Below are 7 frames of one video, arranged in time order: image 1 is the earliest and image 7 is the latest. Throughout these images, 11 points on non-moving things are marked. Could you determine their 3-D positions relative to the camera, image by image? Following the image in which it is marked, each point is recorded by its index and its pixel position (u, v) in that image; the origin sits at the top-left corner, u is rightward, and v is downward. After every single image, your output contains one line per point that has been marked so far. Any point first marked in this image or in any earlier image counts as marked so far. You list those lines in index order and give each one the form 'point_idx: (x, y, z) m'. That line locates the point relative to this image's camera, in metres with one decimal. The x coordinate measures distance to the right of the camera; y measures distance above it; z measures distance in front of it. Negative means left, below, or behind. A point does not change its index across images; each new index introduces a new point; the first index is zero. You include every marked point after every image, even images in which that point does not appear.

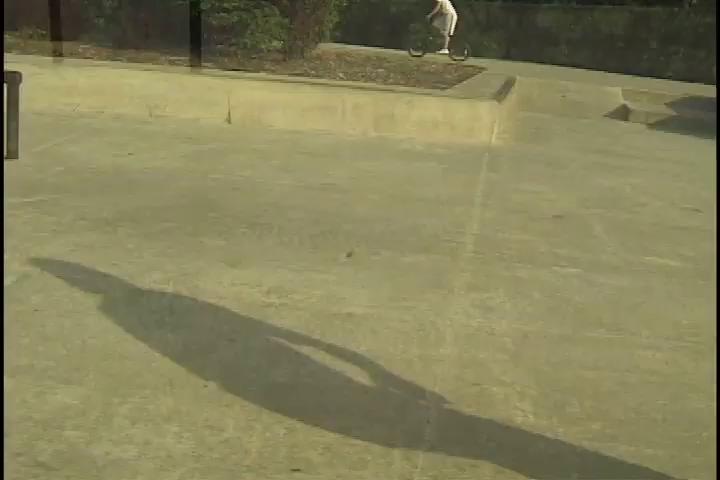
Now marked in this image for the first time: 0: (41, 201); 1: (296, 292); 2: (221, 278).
0: (-2.2, +0.3, +7.1) m
1: (-0.4, -0.3, +6.1) m
2: (-0.9, -0.2, +6.2) m
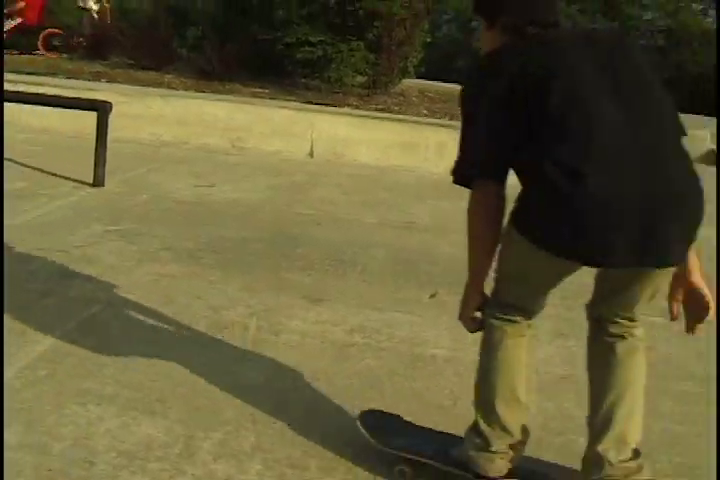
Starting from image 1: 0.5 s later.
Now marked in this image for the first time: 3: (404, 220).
0: (-1.7, +0.1, +7.1) m
1: (+0.1, -0.5, +6.0) m
2: (-0.3, -0.5, +6.1) m
3: (+0.3, +0.2, +7.8) m
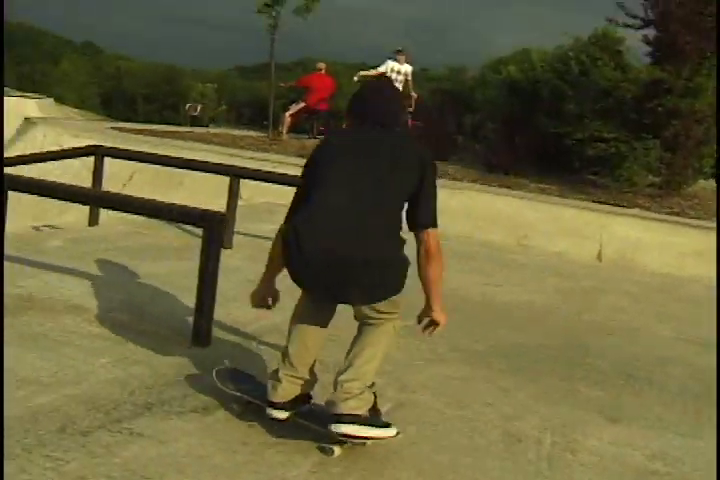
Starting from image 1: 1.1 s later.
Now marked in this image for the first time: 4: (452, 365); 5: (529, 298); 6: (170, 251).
0: (+0.4, -0.6, +7.1) m
1: (+1.8, -1.2, +5.6) m
2: (+1.4, -1.1, +5.8) m
3: (+2.5, -0.7, +7.4) m
4: (+0.6, -0.8, +6.6) m
5: (+1.3, -0.4, +7.7) m
6: (-1.5, -0.1, +8.1) m
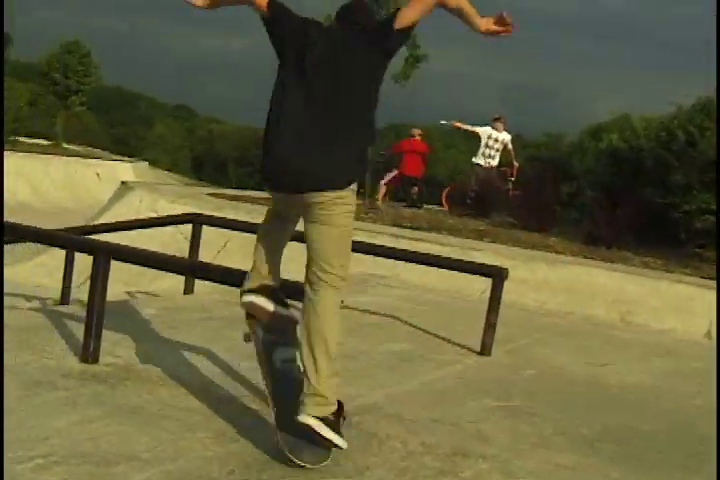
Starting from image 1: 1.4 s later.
0: (+1.1, -1.1, +6.9) m
1: (+2.4, -1.7, +5.3) m
2: (+2.0, -1.6, +5.5) m
3: (+3.2, -1.2, +7.0) m
4: (+1.3, -1.3, +6.3) m
5: (+2.0, -1.0, +7.4) m
6: (-0.8, -0.6, +8.0) m
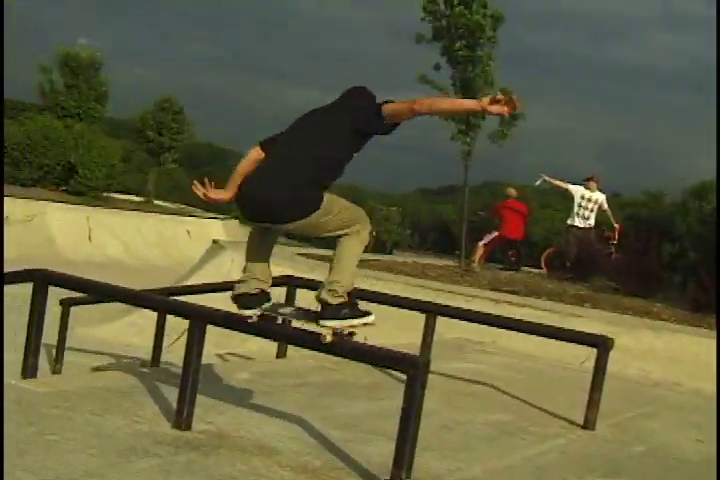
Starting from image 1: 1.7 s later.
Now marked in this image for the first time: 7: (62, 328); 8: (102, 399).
0: (+1.7, -1.6, +6.6) m
1: (+3.0, -2.2, +4.9) m
2: (+2.6, -2.1, +5.2) m
3: (+3.8, -1.7, +6.6) m
4: (+1.9, -1.8, +6.0) m
5: (+2.7, -1.5, +7.1) m
6: (0.0, -1.1, +7.8) m
7: (-2.3, -0.7, +7.6) m
8: (-1.8, -1.1, +7.0) m
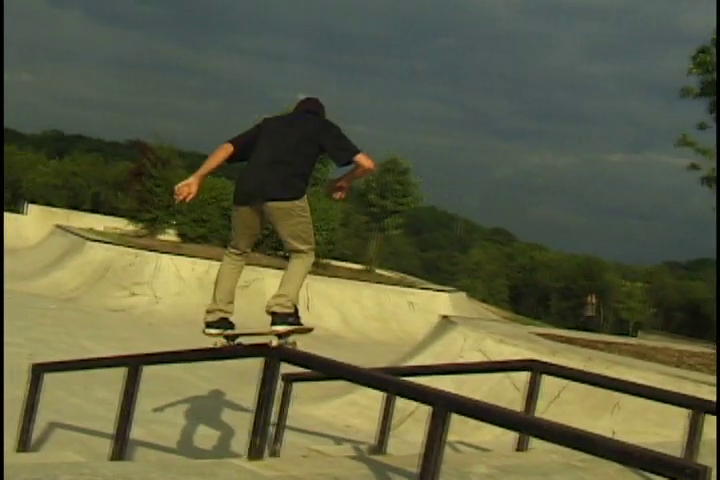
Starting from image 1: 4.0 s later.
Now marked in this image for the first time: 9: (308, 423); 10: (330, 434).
0: (+3.3, -2.1, +5.4) m
1: (+4.2, -2.7, +3.6) m
2: (+3.9, -2.6, +3.9) m
3: (+5.3, -2.3, +5.1) m
4: (+3.3, -2.3, +4.8) m
5: (+4.3, -2.1, +5.8) m
6: (+1.7, -1.7, +6.9) m
7: (-0.5, -1.2, +7.0) m
8: (-0.2, -1.6, +6.3) m
9: (-0.4, -1.5, +8.0) m
10: (-0.2, -1.5, +7.8) m
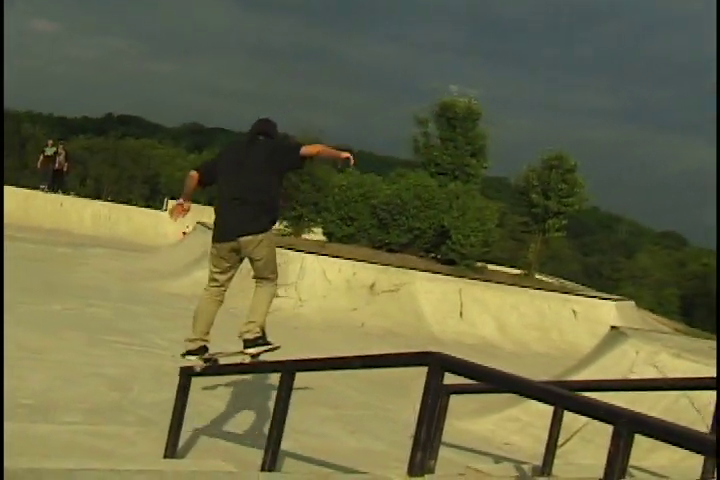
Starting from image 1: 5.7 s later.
0: (+4.1, -2.2, +4.5) m
1: (+4.9, -2.7, +2.6) m
2: (+4.6, -2.6, +2.9) m
3: (+6.2, -2.4, +4.1) m
4: (+4.1, -2.3, +3.9) m
5: (+5.2, -2.2, +4.8) m
6: (+2.7, -1.7, +6.2) m
7: (+0.5, -1.2, +6.5) m
8: (+0.8, -1.6, +5.8) m
9: (+0.8, -1.5, +7.4) m
10: (+0.9, -1.5, +7.2) m
